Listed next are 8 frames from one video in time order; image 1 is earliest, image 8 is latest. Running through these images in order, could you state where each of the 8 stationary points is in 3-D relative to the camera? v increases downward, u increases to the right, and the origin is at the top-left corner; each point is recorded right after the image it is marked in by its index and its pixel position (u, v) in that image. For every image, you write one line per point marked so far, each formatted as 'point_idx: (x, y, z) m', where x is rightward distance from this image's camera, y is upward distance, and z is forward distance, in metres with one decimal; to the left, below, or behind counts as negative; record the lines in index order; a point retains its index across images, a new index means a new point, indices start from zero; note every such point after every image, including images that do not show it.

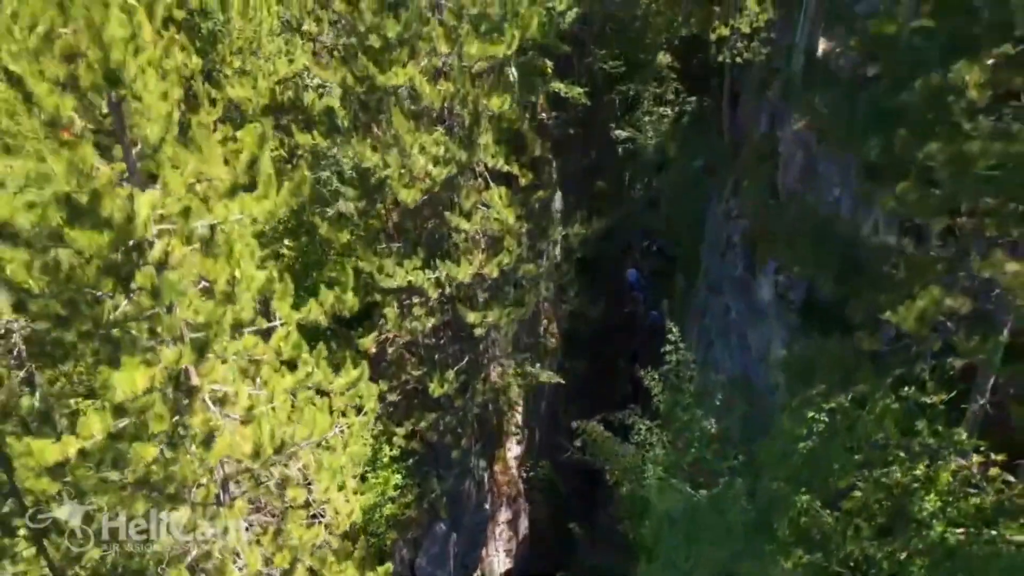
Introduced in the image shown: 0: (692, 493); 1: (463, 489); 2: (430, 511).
0: (+1.9, -2.2, +8.9) m
1: (-0.7, -2.6, +9.8) m
2: (-1.1, -2.7, +9.4) m
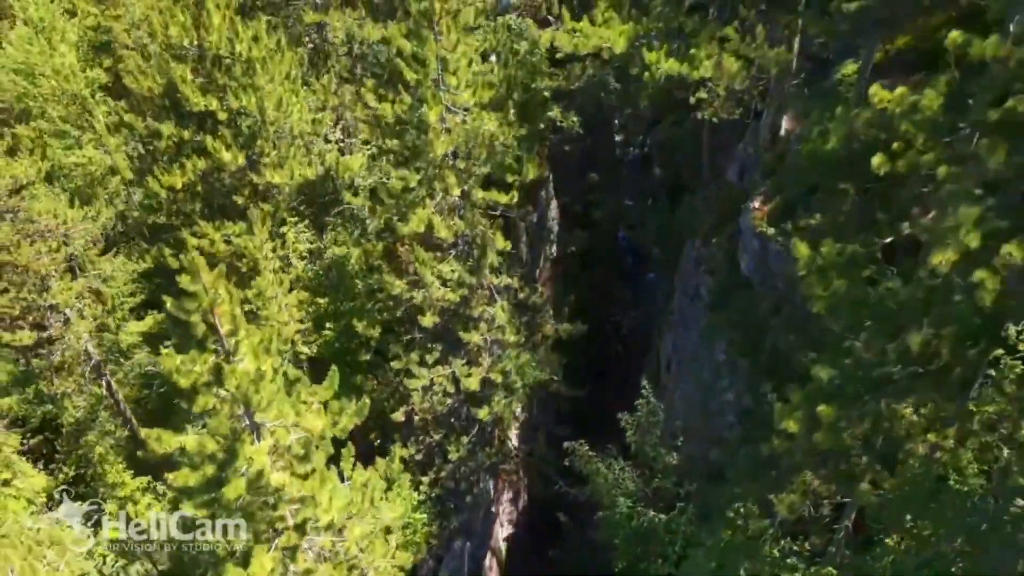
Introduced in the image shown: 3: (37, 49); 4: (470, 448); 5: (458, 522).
0: (+2.0, -3.3, +10.9) m
1: (-0.5, -3.5, +12.1) m
2: (-0.9, -3.7, +11.7) m
3: (-16.3, +8.0, +26.1) m
4: (-0.6, -2.3, +10.8) m
5: (-0.7, -3.5, +11.7) m
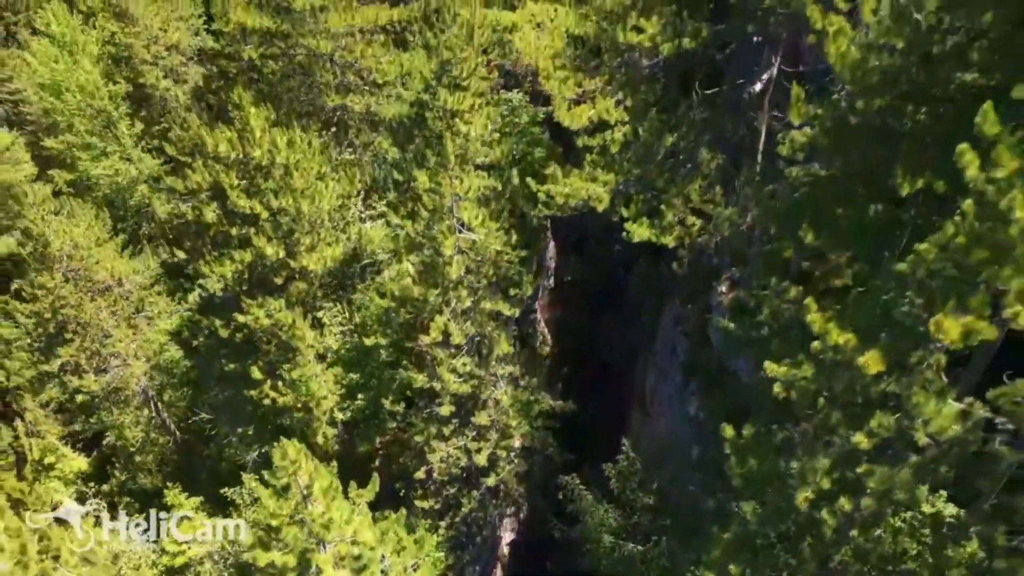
0: (+2.1, -4.6, +13.2) m
1: (-0.5, -4.7, +14.3) m
2: (-0.9, -4.9, +14.0) m
3: (-16.3, +7.8, +27.5) m
4: (-0.6, -3.6, +12.9) m
5: (-0.7, -4.7, +13.9) m
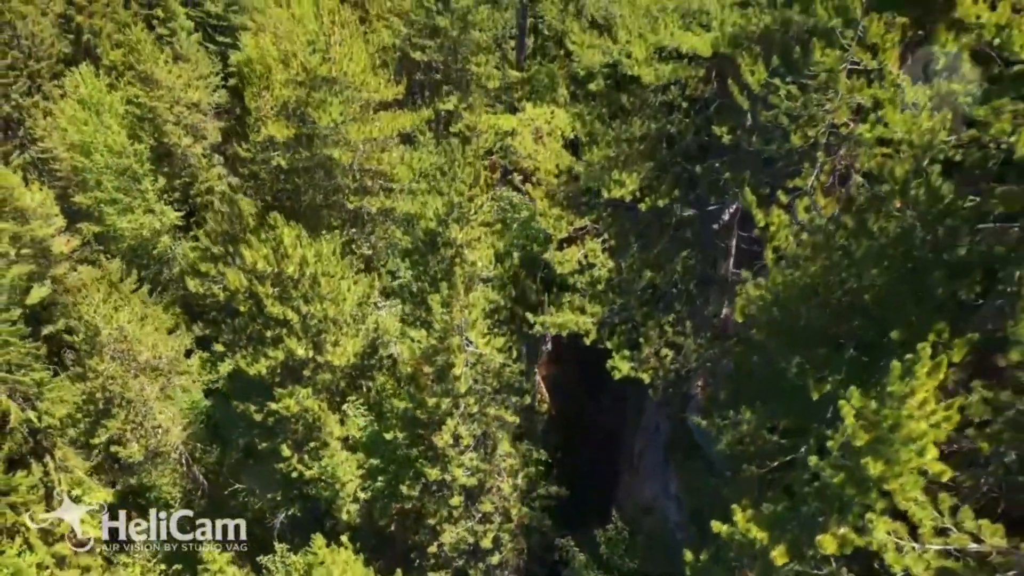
0: (+2.1, -6.4, +15.0) m
1: (-0.5, -6.5, +16.1) m
2: (-0.8, -6.8, +15.8) m
3: (-16.3, +6.0, +29.3) m
4: (-0.5, -5.4, +14.7) m
5: (-0.7, -6.5, +15.7) m
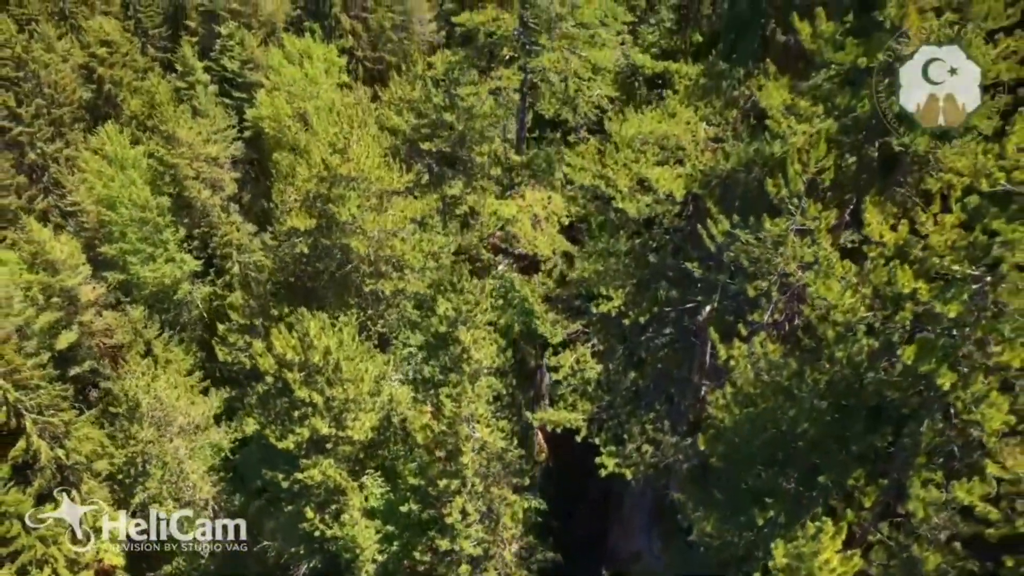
0: (+2.1, -8.2, +16.7) m
1: (-0.5, -8.4, +17.9) m
2: (-0.8, -8.6, +17.6) m
3: (-16.2, +4.2, +31.0) m
4: (-0.5, -7.2, +16.5) m
5: (-0.7, -8.4, +17.5) m
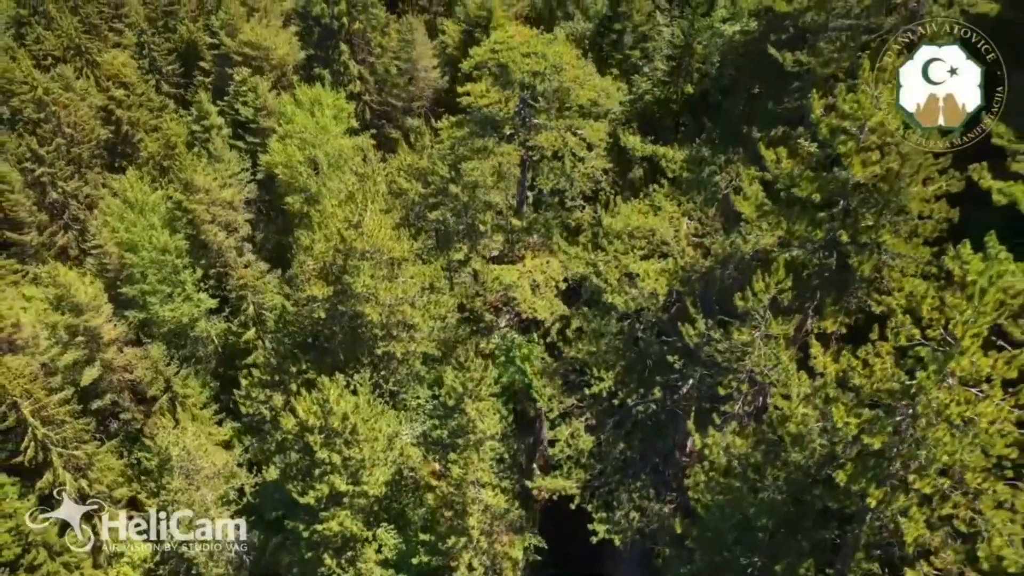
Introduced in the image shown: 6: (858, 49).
0: (+2.1, -9.9, +18.4) m
1: (-0.4, -10.0, +19.5) m
2: (-0.8, -10.3, +19.2) m
3: (-16.2, +2.5, +32.7) m
4: (-0.5, -8.9, +18.1) m
5: (-0.6, -10.0, +19.1) m
6: (+7.3, +5.0, +16.1) m
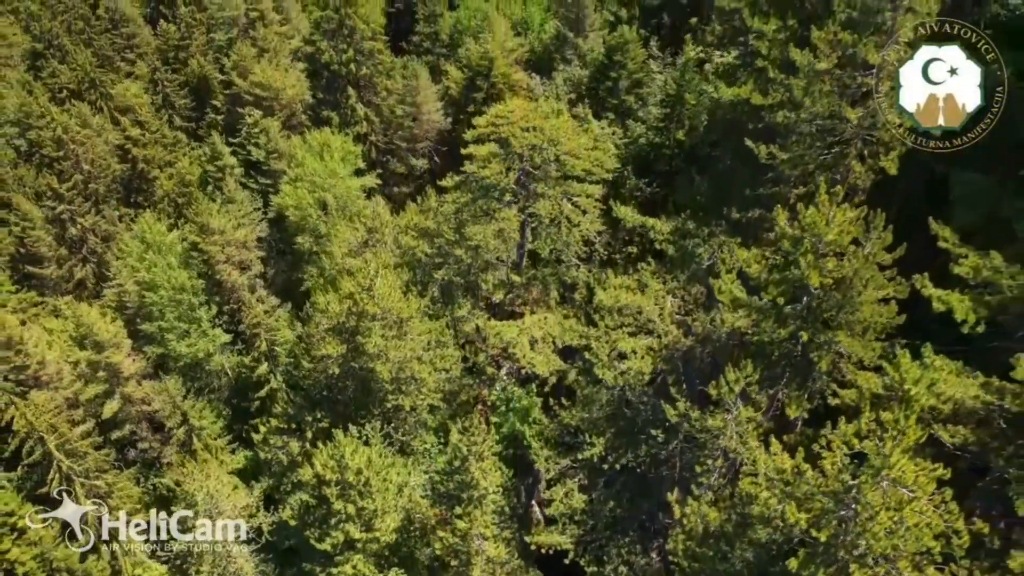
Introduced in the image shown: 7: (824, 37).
0: (+2.2, -11.6, +20.0) m
1: (-0.4, -11.7, +21.2) m
2: (-0.8, -12.0, +20.8) m
3: (-16.2, +0.8, +34.3) m
4: (-0.5, -10.6, +19.8) m
5: (-0.6, -11.7, +20.8) m
6: (+7.3, +3.4, +17.8) m
7: (+7.1, +5.6, +17.2) m
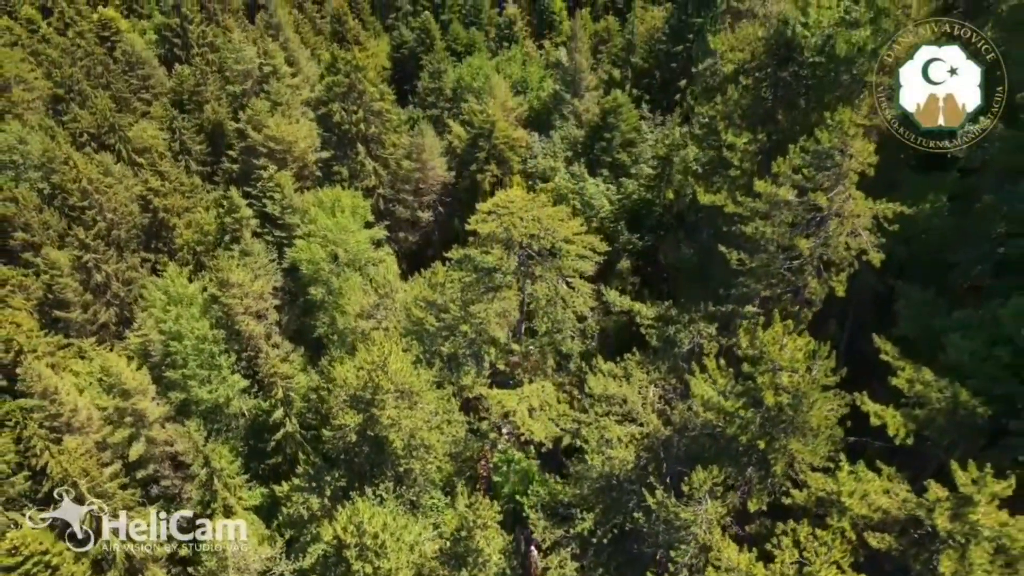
0: (+2.2, -14.0, +22.3) m
1: (-0.4, -14.1, +23.5) m
2: (-0.8, -14.4, +23.2) m
3: (-16.2, -1.6, +36.7) m
4: (-0.5, -13.0, +22.1) m
5: (-0.6, -14.1, +23.1) m
6: (+7.3, +1.0, +20.1) m
7: (+7.1, +3.2, +19.6) m
